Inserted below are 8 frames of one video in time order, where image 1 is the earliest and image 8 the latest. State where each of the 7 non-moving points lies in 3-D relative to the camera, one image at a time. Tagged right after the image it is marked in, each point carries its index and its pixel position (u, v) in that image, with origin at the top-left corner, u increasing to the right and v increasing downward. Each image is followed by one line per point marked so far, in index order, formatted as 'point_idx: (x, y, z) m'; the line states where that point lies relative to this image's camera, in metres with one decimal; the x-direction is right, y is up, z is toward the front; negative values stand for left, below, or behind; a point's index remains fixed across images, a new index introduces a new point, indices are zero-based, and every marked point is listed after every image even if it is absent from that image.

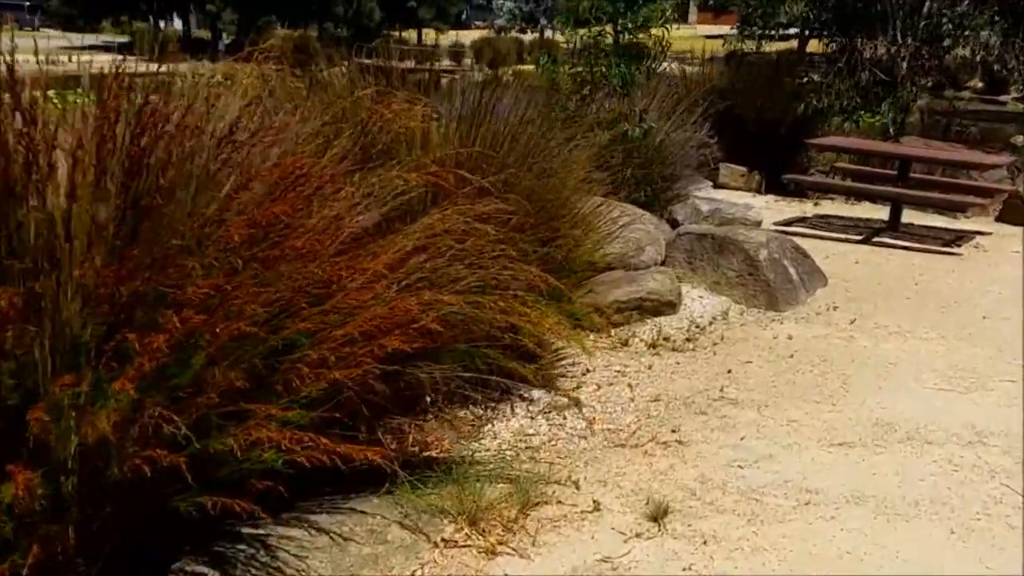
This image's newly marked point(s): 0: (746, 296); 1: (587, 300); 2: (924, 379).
0: (+1.4, -0.1, +5.2) m
1: (+0.5, -0.1, +5.0) m
2: (+1.9, -0.4, +3.9) m
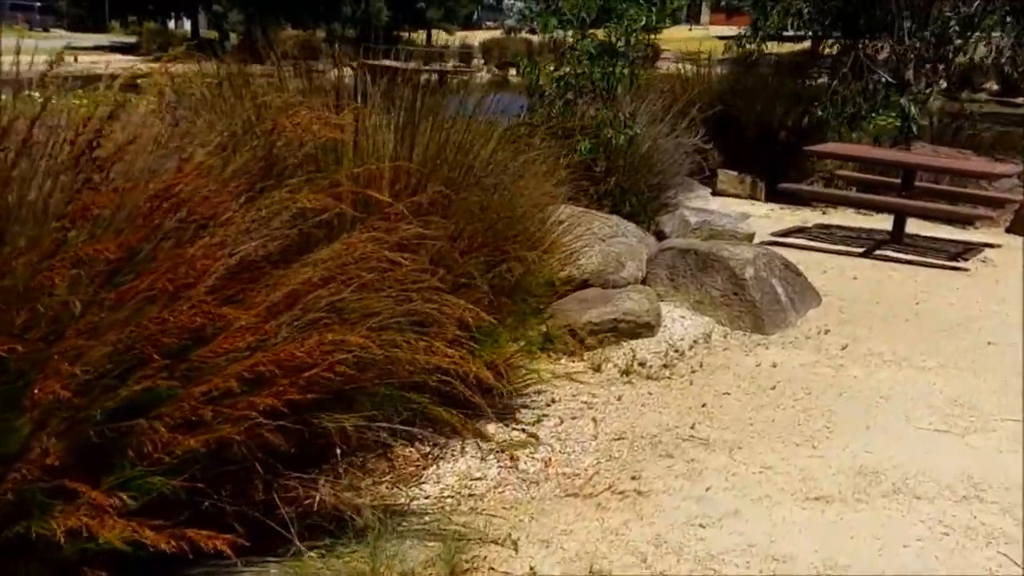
0: (+1.2, -0.2, +4.8) m
1: (+0.3, -0.2, +4.7) m
2: (+1.7, -0.5, +3.5) m
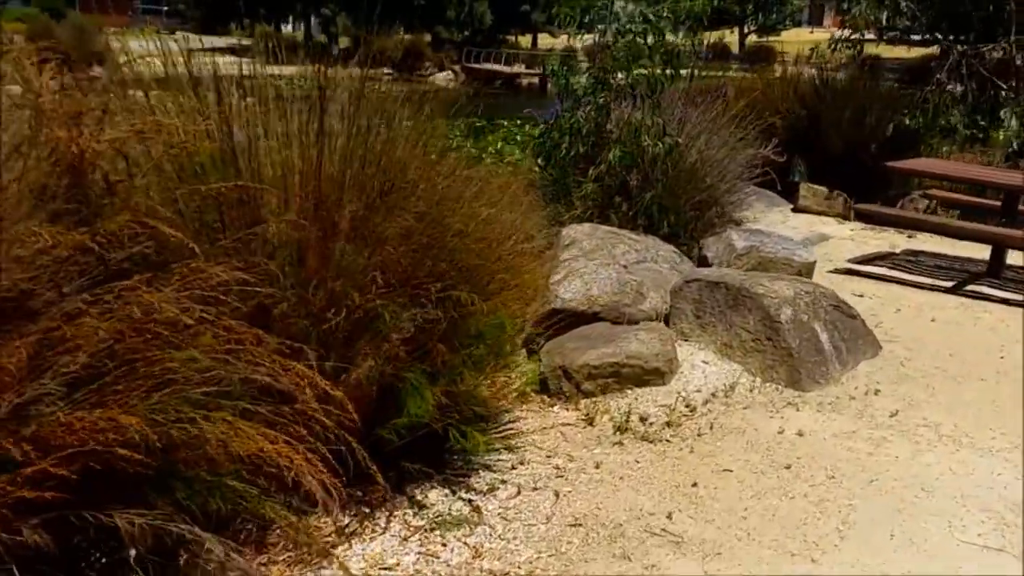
0: (+1.2, -0.4, +4.0) m
1: (+0.2, -0.4, +4.0) m
2: (+1.4, -0.7, +2.7) m
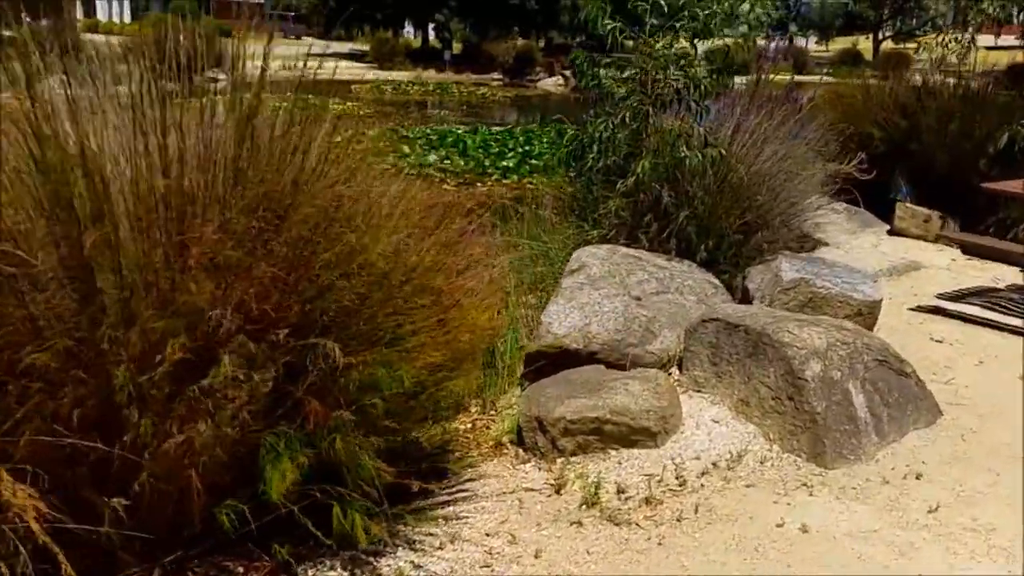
0: (+1.0, -0.6, +3.3) m
1: (+0.1, -0.5, +3.4) m
2: (+1.1, -0.9, +1.9) m
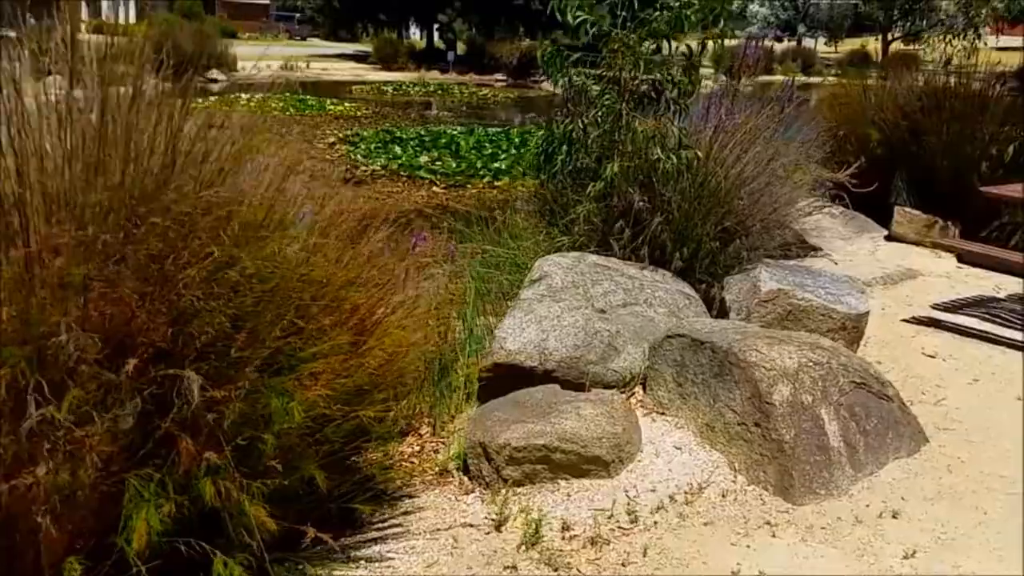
0: (+0.8, -0.6, +3.0) m
1: (-0.1, -0.6, +3.1) m
2: (+0.9, -1.0, +1.6) m
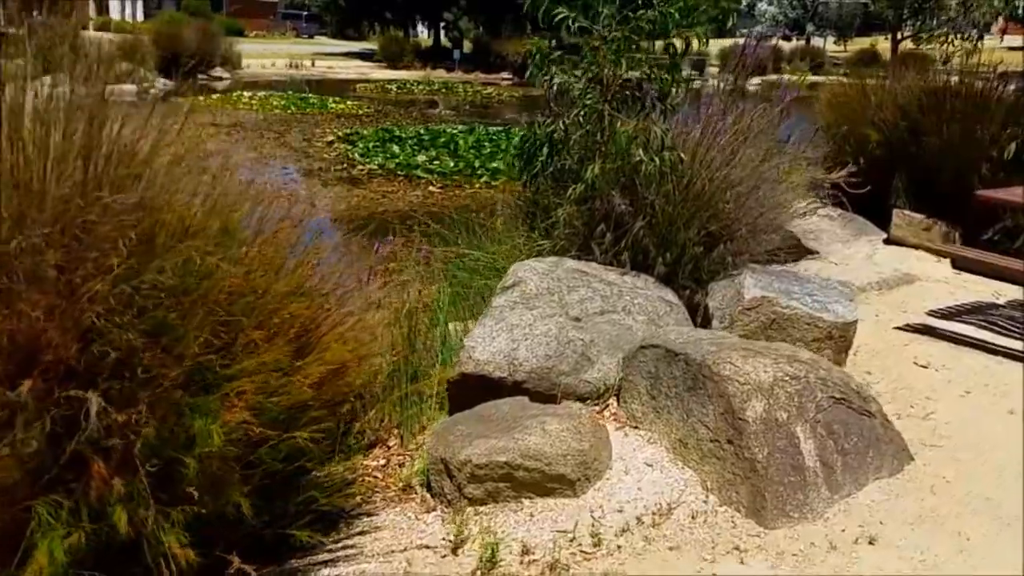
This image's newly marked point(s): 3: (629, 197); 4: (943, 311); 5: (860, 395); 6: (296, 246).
0: (+0.7, -0.6, +2.8) m
1: (-0.3, -0.6, +3.0) m
2: (+0.7, -1.0, +1.5) m
3: (+0.6, +0.5, +4.4) m
4: (+2.6, -0.1, +5.2) m
5: (+1.2, -0.4, +3.0) m
6: (-0.6, +0.1, +2.6) m
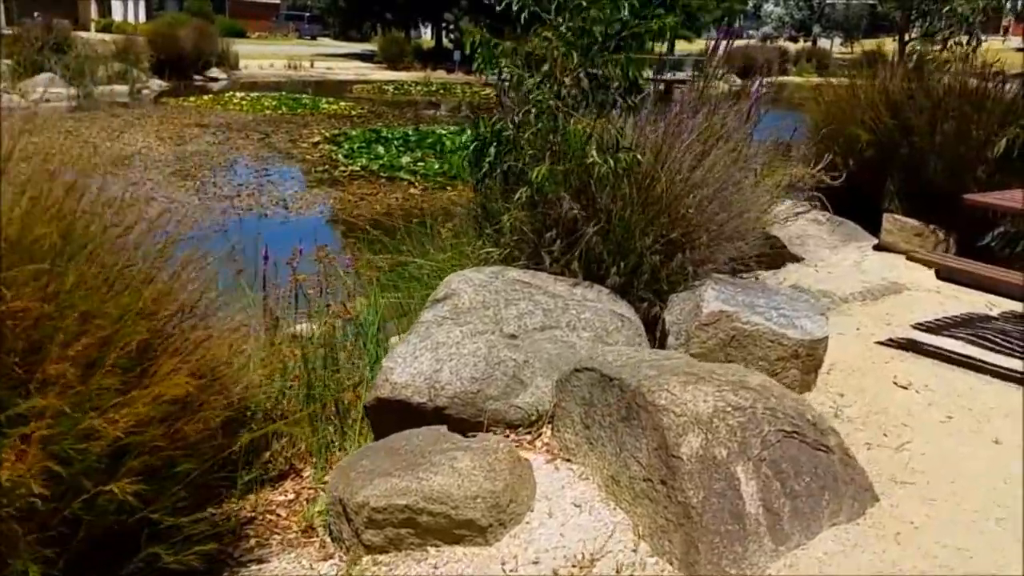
0: (+0.4, -0.7, +2.5) m
1: (-0.6, -0.6, +2.6) m
2: (+0.4, -1.1, +1.1) m
3: (+0.3, +0.4, +4.1) m
4: (+2.4, -0.2, +4.8) m
5: (+0.9, -0.4, +2.6) m
6: (-0.9, +0.1, +2.2) m
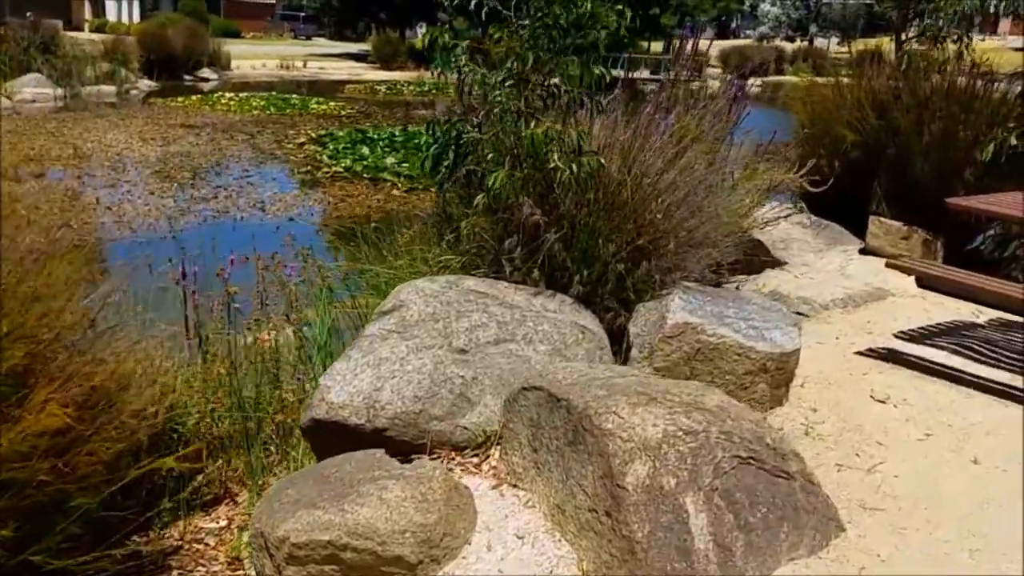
0: (+0.2, -0.7, +2.3) m
1: (-0.7, -0.7, +2.5) m
2: (+0.2, -1.1, +0.9) m
3: (+0.1, +0.4, +3.9) m
4: (+2.2, -0.2, +4.7) m
5: (+0.8, -0.5, +2.4) m
6: (-1.1, 0.0, +2.0) m
